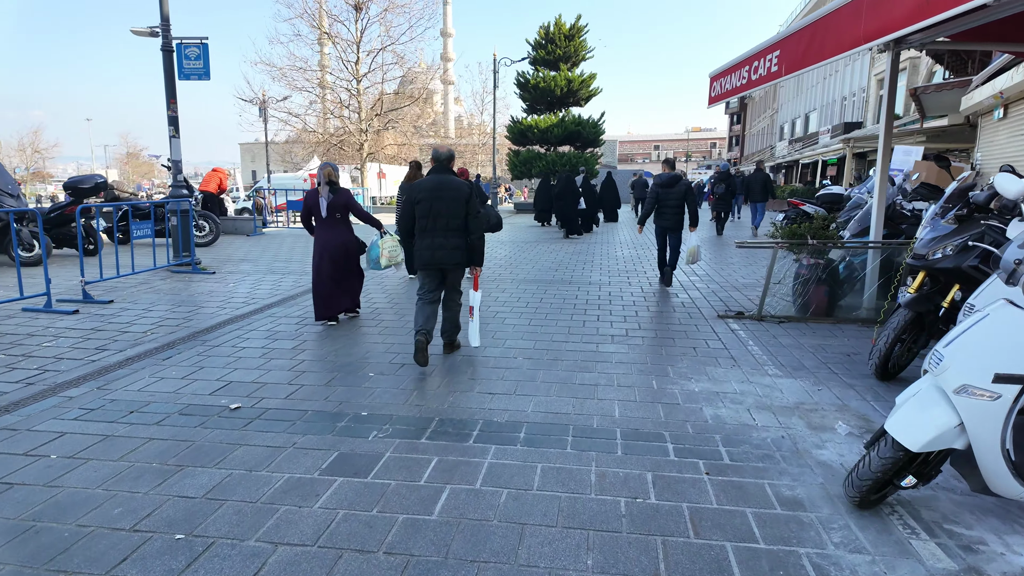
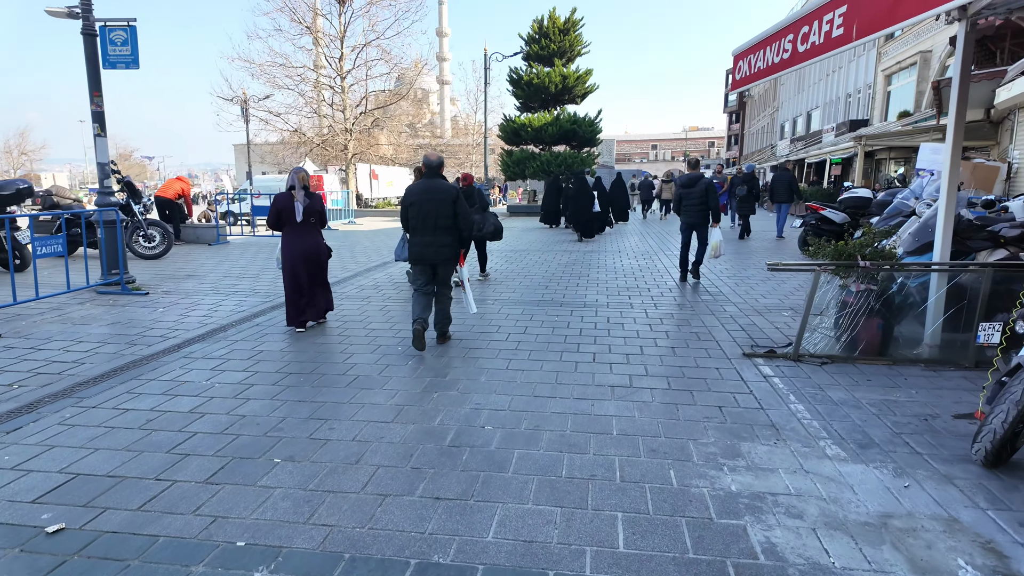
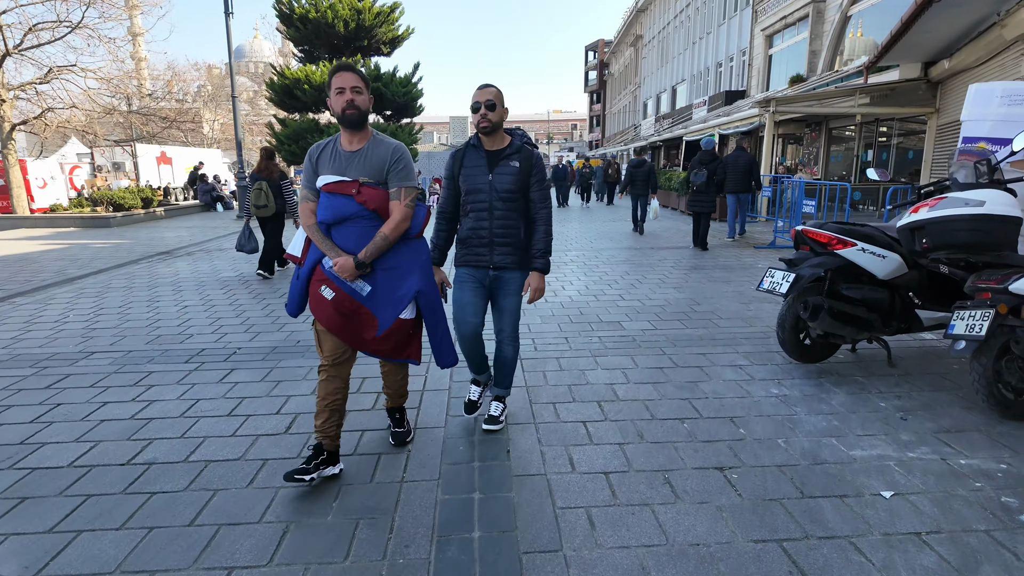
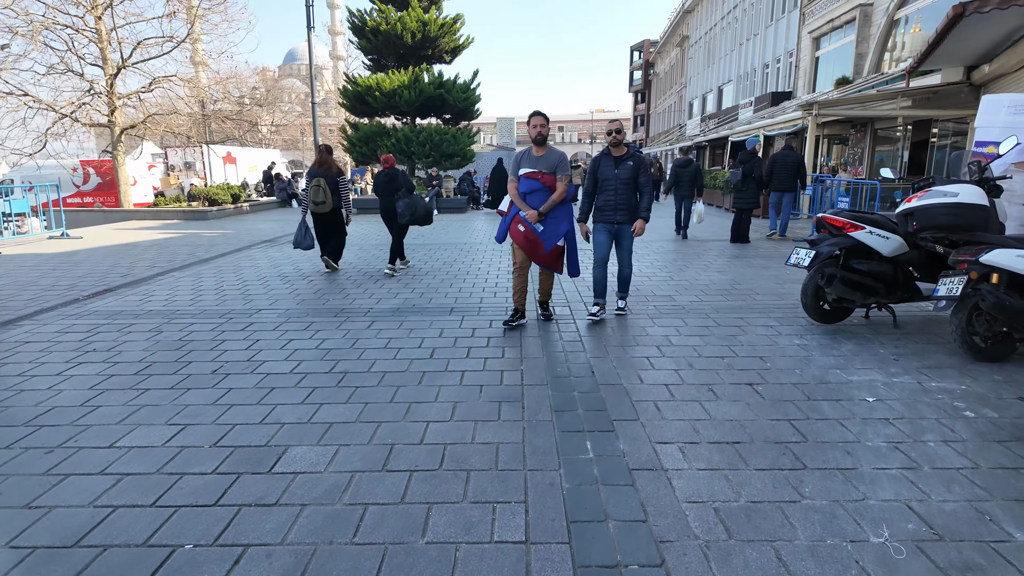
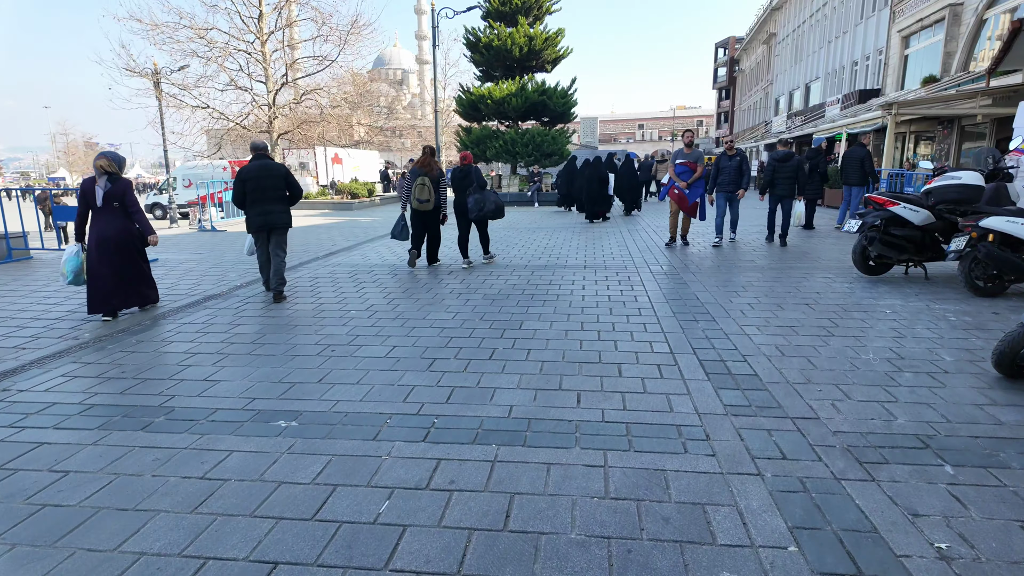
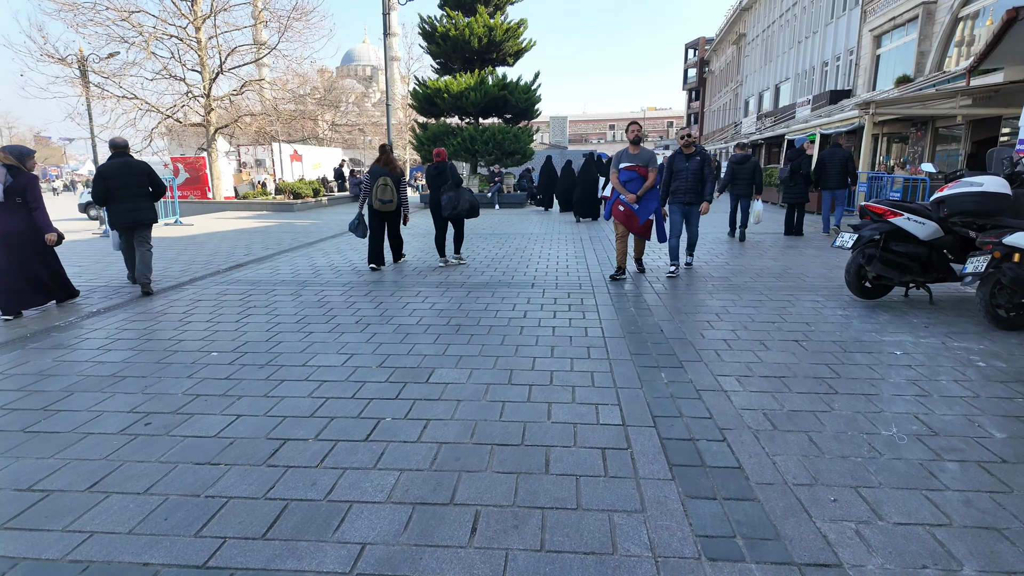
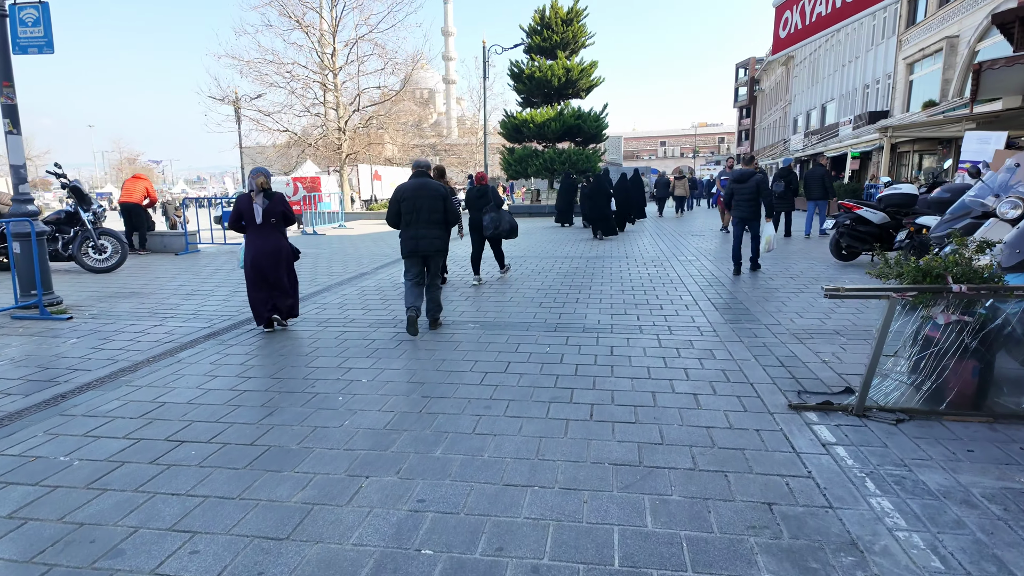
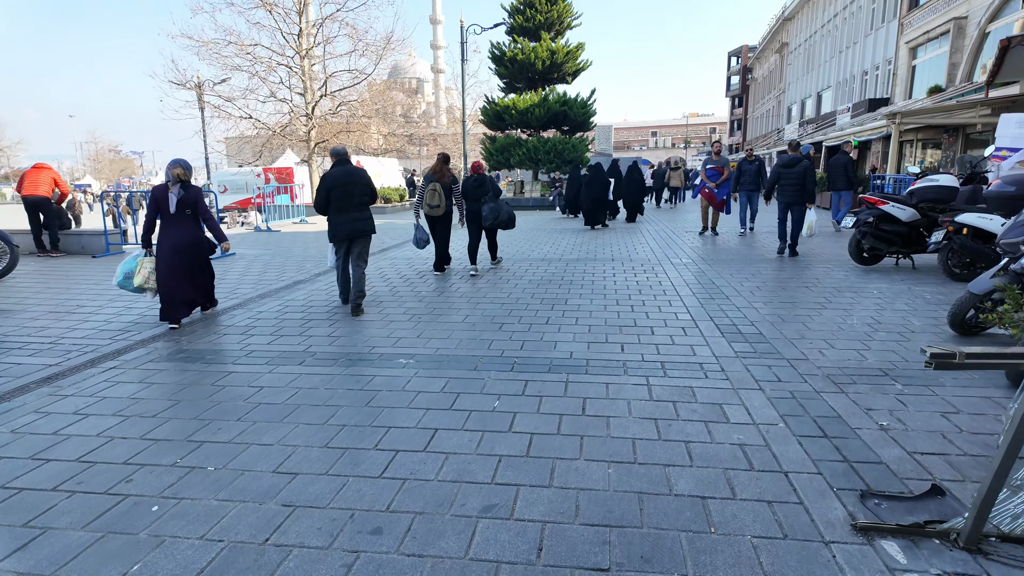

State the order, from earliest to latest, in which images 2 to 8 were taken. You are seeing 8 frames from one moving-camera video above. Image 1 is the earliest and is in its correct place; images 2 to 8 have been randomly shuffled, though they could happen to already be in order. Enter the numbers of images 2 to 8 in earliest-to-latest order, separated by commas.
2, 7, 8, 5, 6, 4, 3
